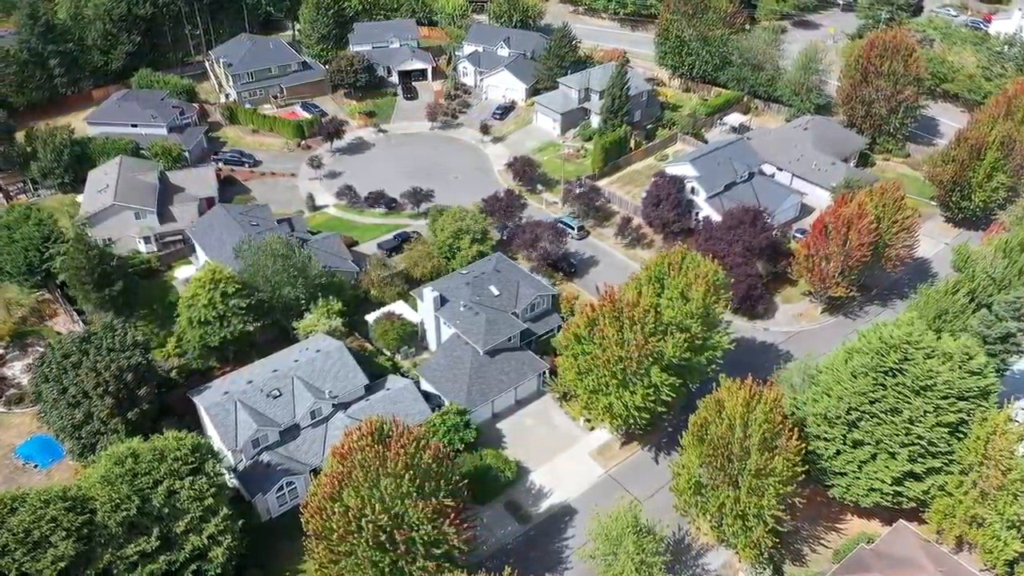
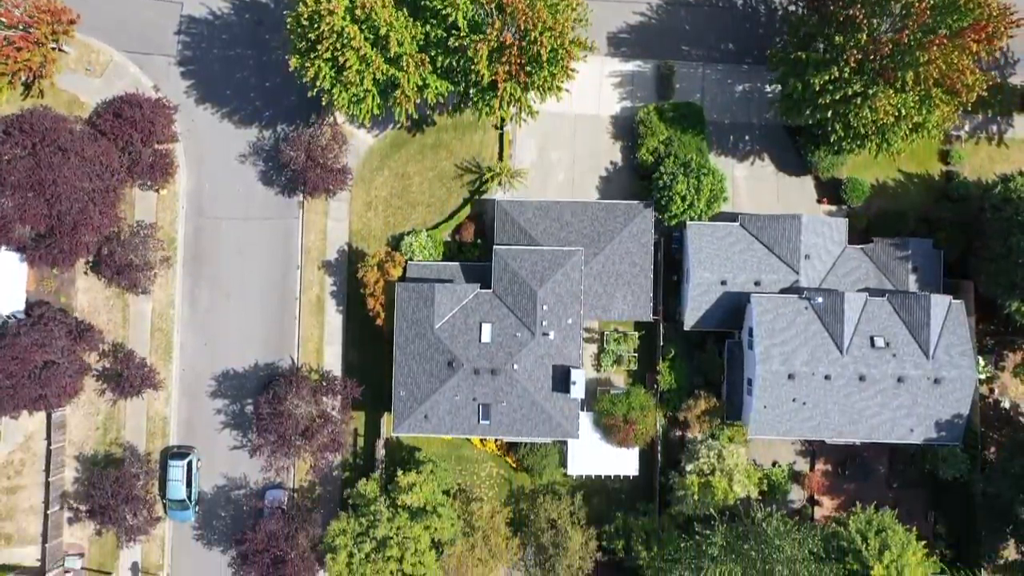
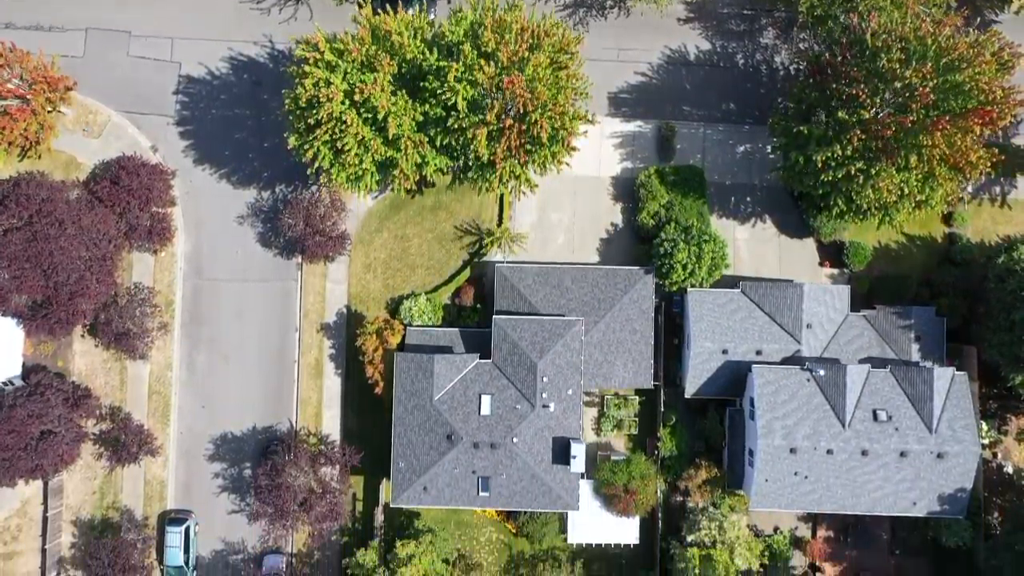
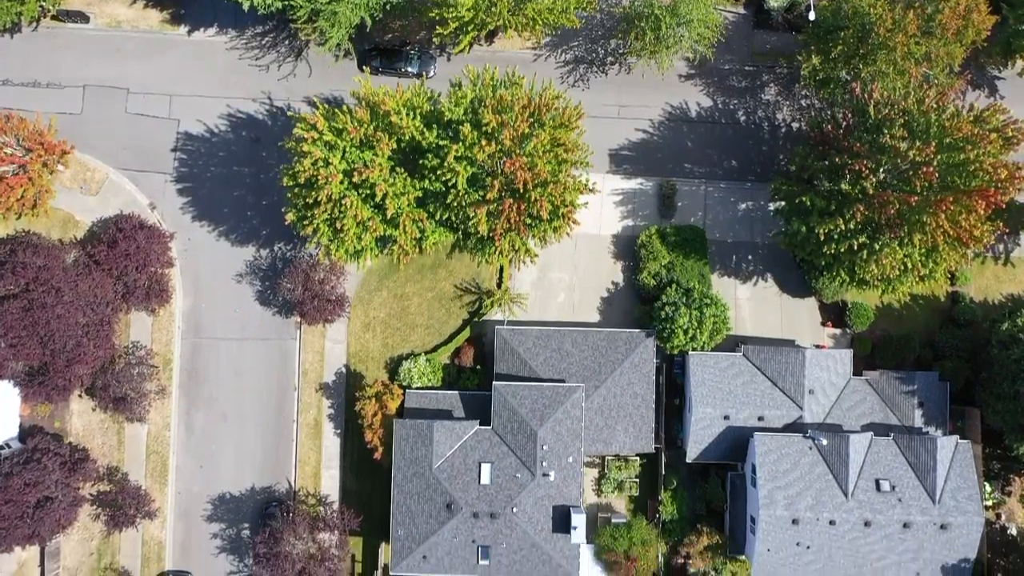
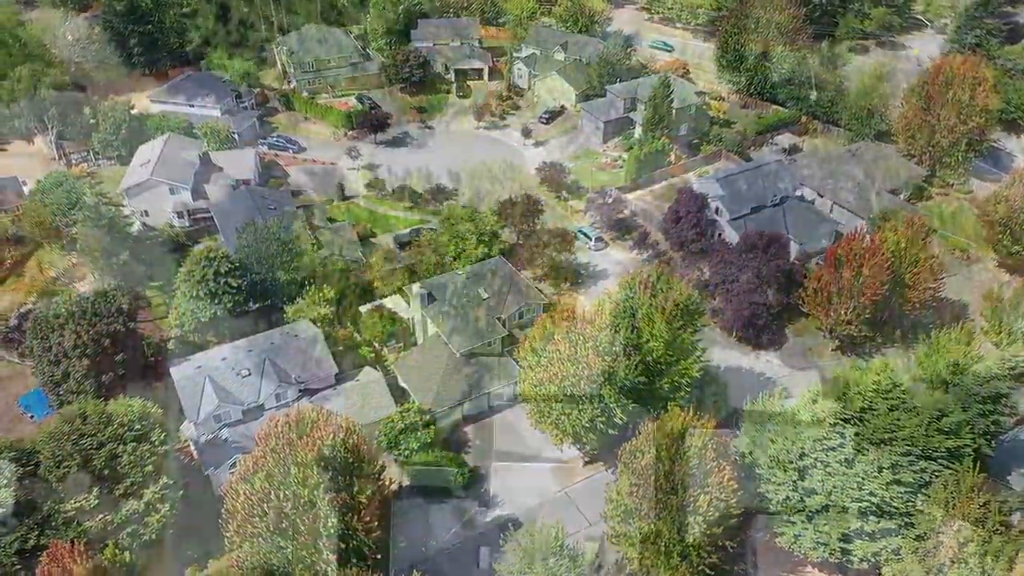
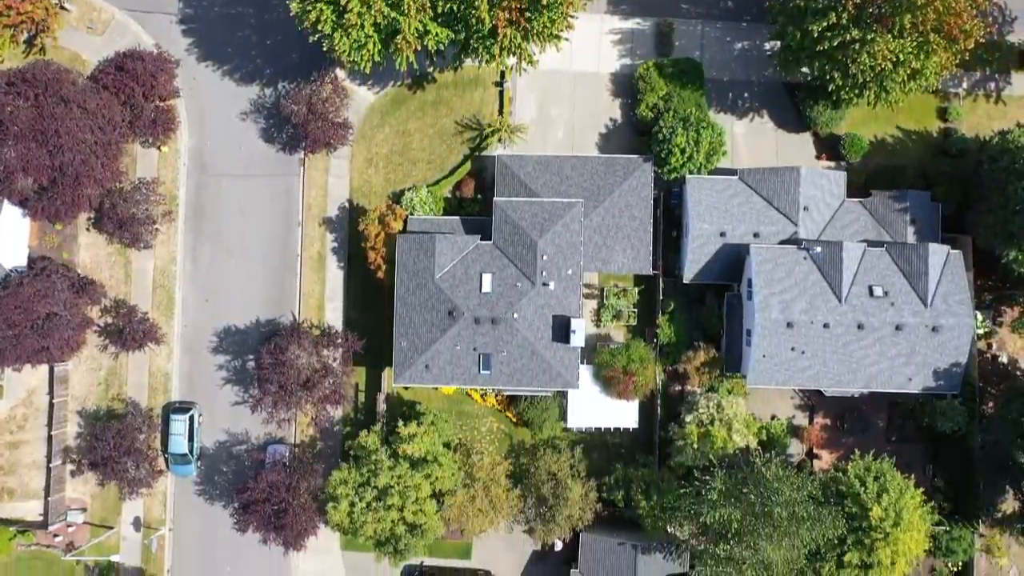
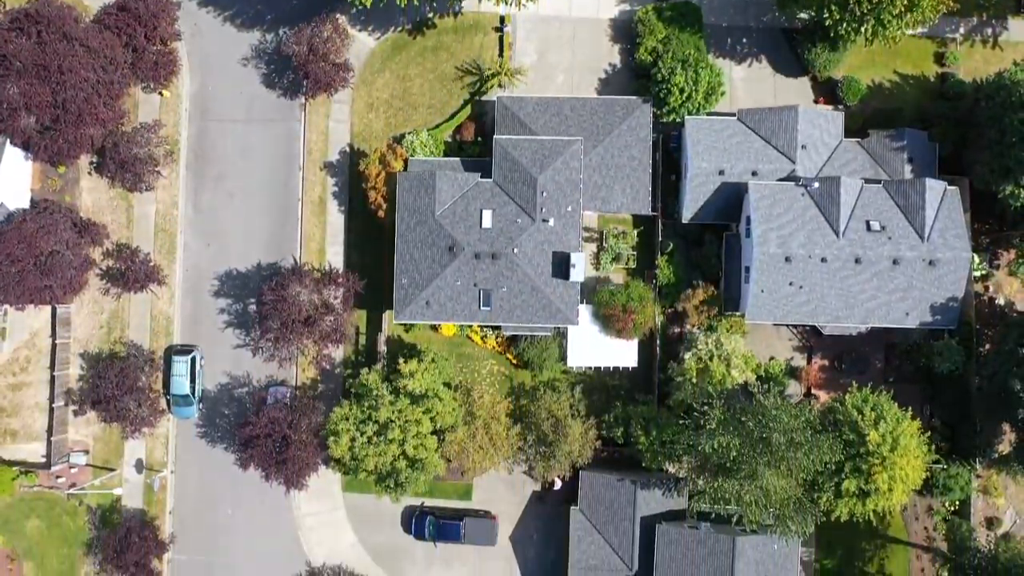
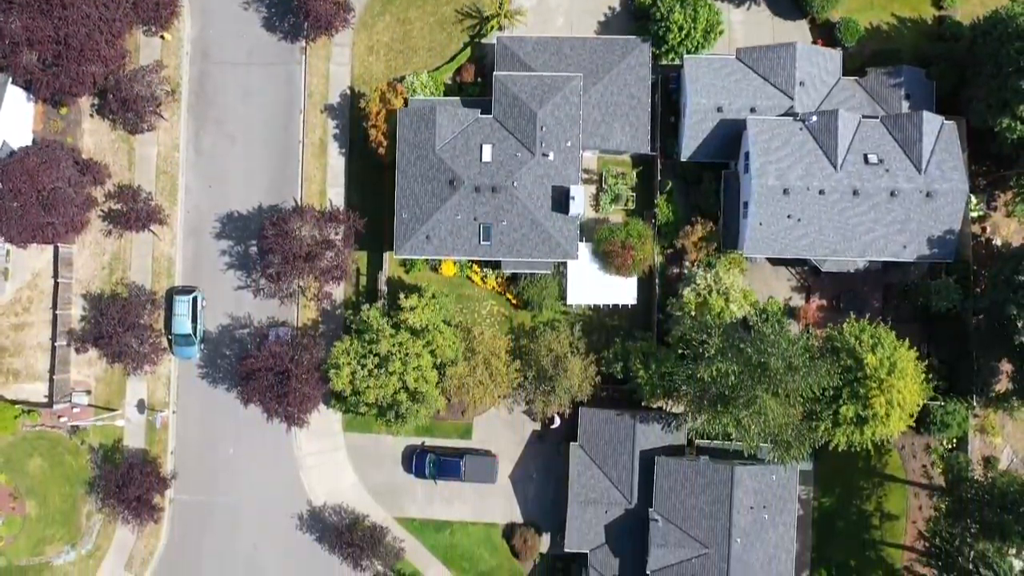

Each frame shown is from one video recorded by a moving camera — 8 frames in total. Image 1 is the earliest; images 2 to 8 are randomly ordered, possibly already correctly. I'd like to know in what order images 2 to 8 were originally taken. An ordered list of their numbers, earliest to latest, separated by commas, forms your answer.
5, 4, 3, 2, 6, 7, 8
